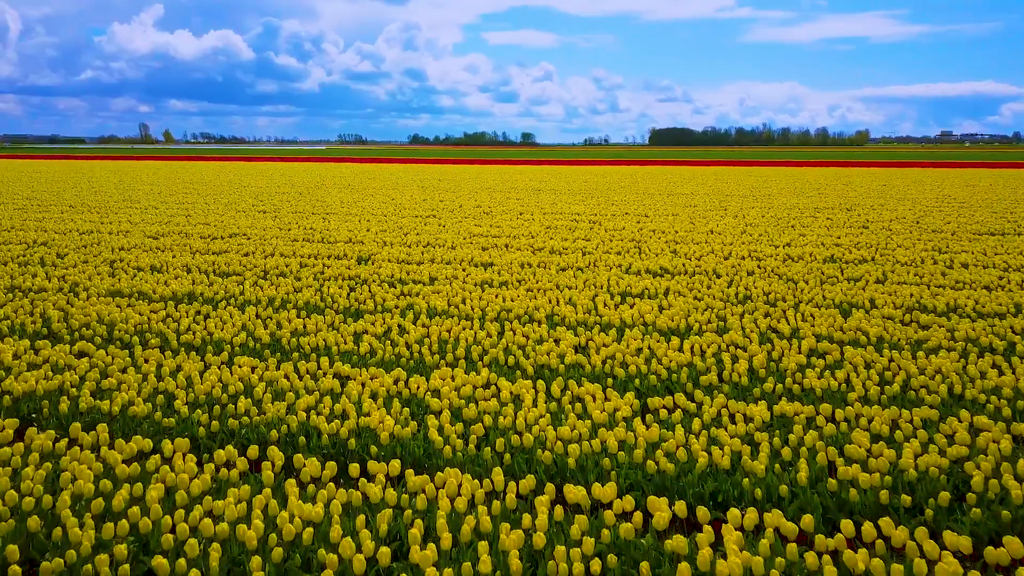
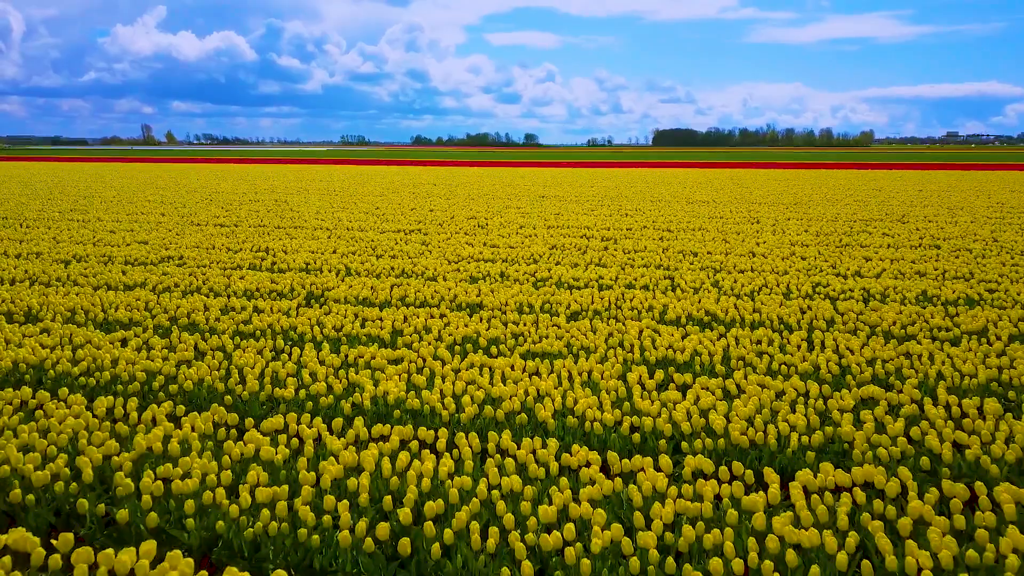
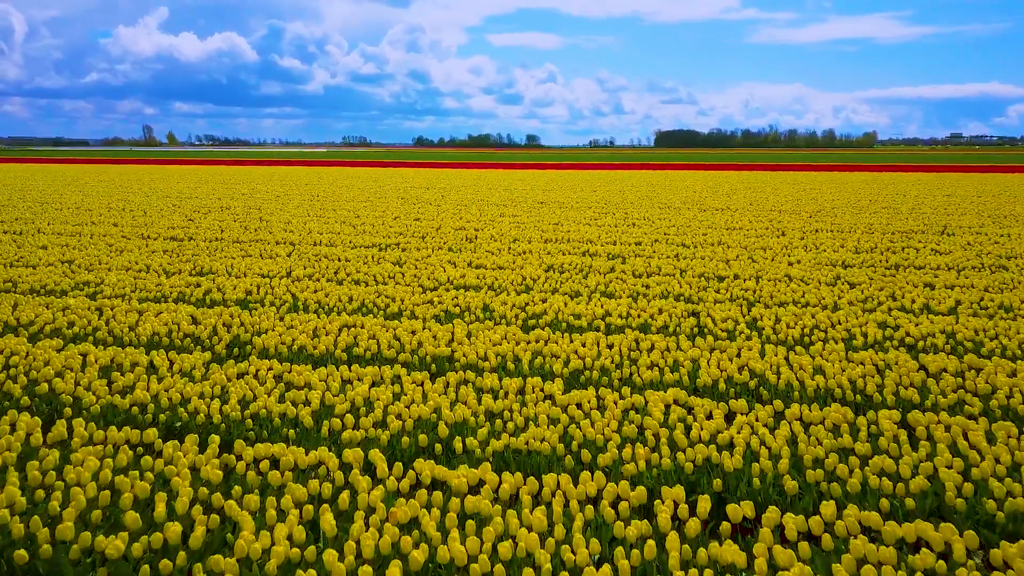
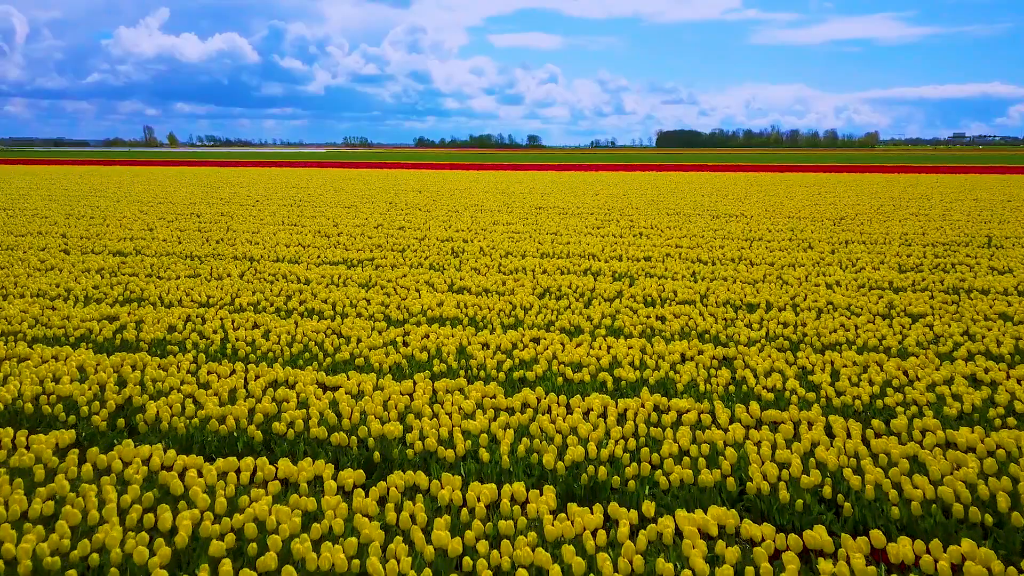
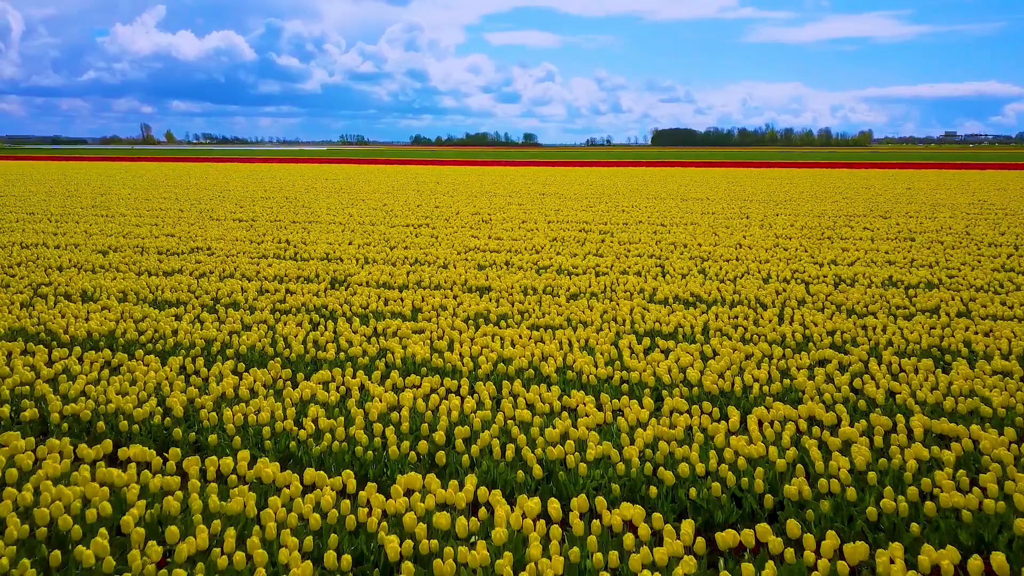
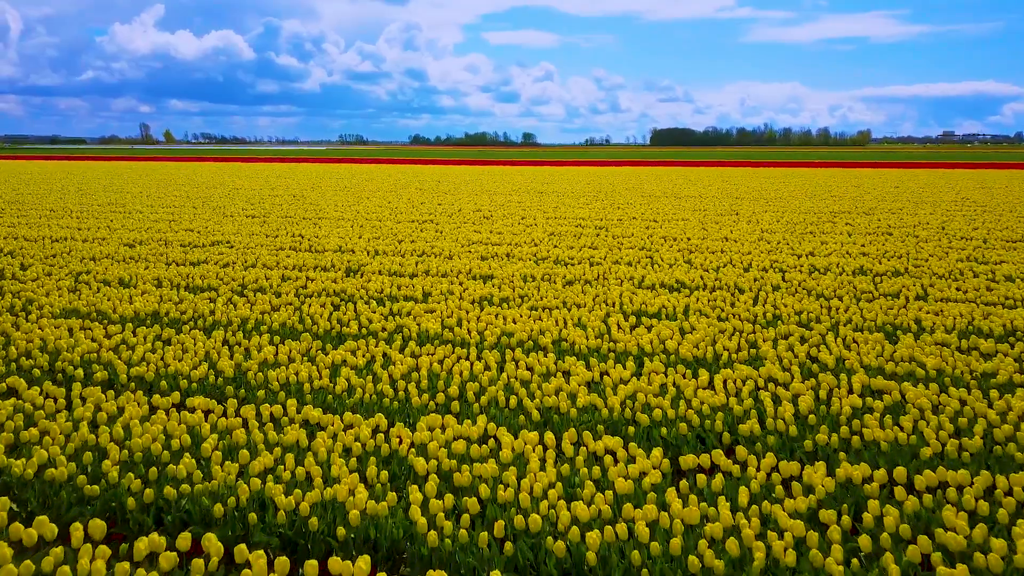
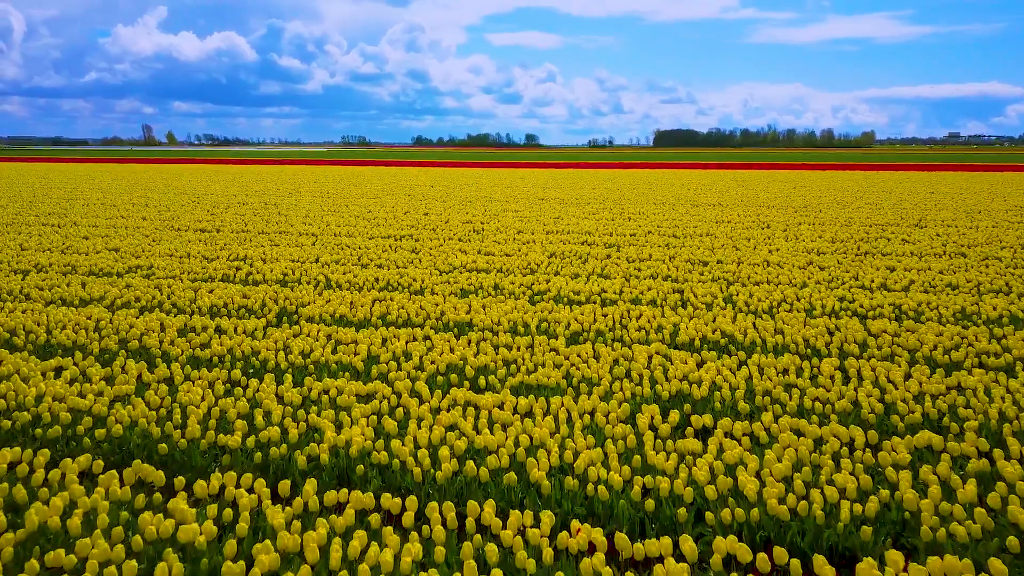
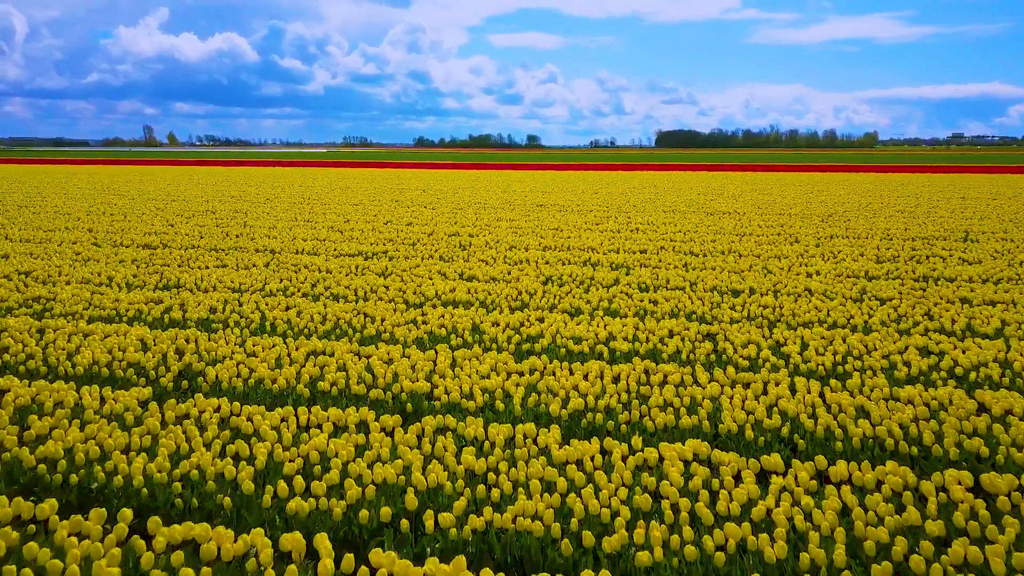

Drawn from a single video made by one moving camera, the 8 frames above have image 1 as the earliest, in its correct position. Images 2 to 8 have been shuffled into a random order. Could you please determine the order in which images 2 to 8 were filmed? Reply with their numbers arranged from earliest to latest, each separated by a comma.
6, 5, 2, 7, 3, 8, 4
